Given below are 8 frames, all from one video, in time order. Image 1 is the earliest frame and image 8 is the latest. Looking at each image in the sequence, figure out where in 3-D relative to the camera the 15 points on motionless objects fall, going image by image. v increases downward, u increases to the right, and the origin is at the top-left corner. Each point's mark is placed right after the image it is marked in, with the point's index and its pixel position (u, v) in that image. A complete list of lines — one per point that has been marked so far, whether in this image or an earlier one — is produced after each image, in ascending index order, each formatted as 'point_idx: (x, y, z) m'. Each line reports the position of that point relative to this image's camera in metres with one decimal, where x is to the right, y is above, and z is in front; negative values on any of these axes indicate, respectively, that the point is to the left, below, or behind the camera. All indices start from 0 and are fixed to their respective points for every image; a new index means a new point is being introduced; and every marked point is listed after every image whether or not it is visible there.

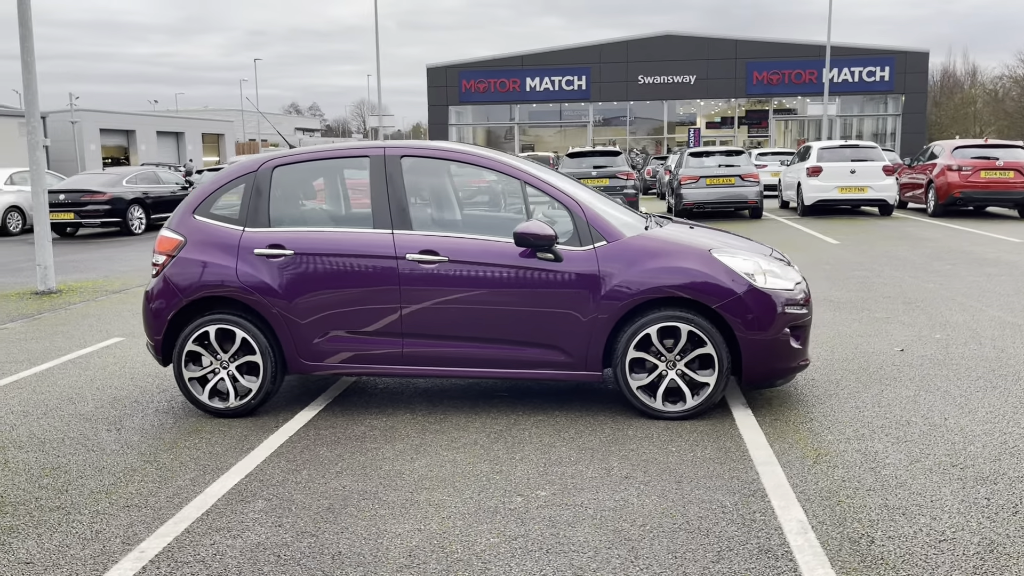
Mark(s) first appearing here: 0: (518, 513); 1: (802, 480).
0: (0.0, -0.9, +3.4) m
1: (+1.2, -0.8, +3.7) m
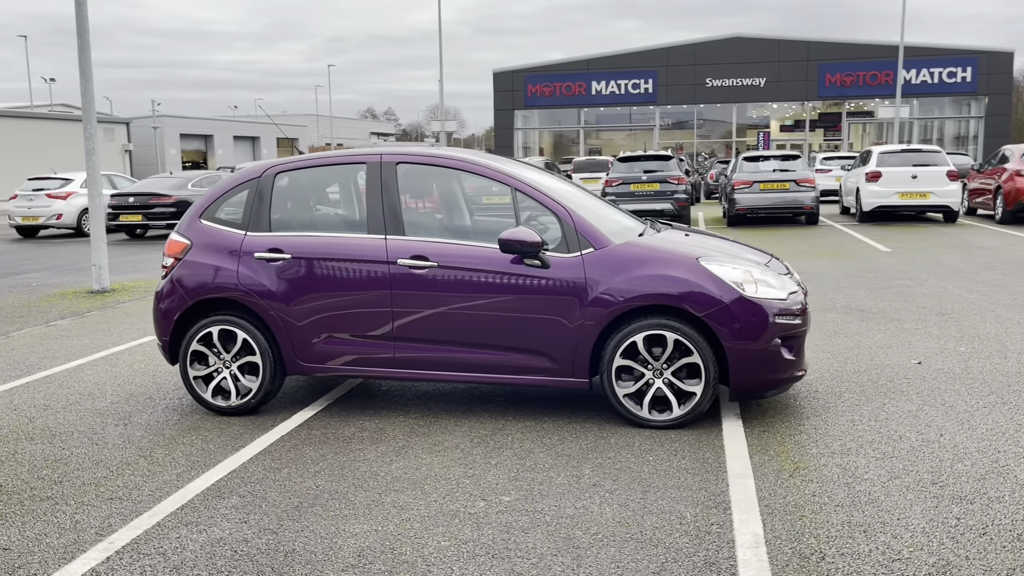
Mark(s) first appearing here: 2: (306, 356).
0: (-0.1, -0.9, +3.5) m
1: (+1.1, -0.9, +3.6) m
2: (-1.2, -0.4, +4.9) m
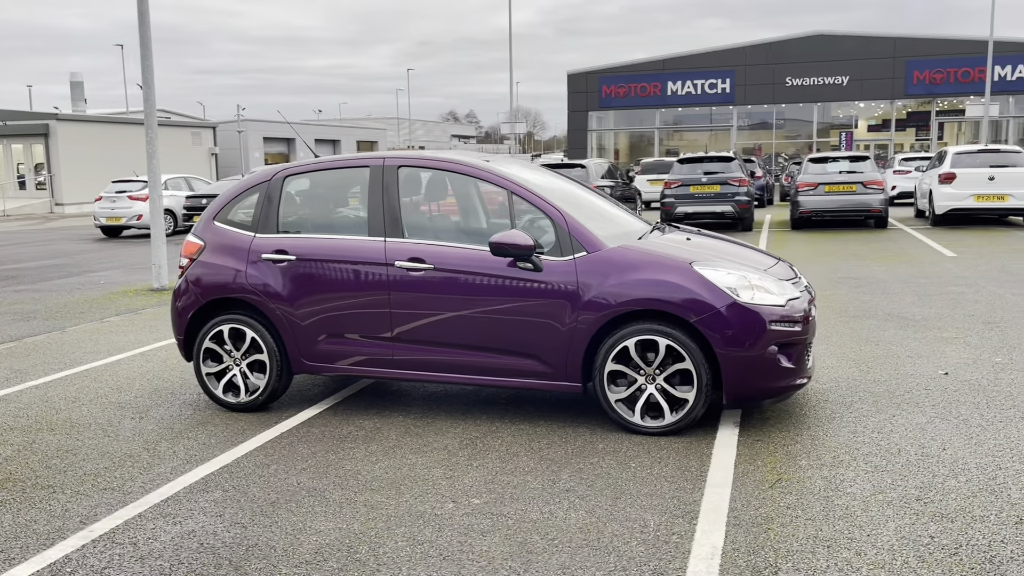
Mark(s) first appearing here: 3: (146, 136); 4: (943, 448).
0: (-0.3, -0.9, +3.5) m
1: (+1.0, -0.9, +3.5) m
2: (-1.2, -0.4, +5.1) m
3: (-5.0, +2.1, +11.7) m
4: (+2.1, -0.8, +4.1) m
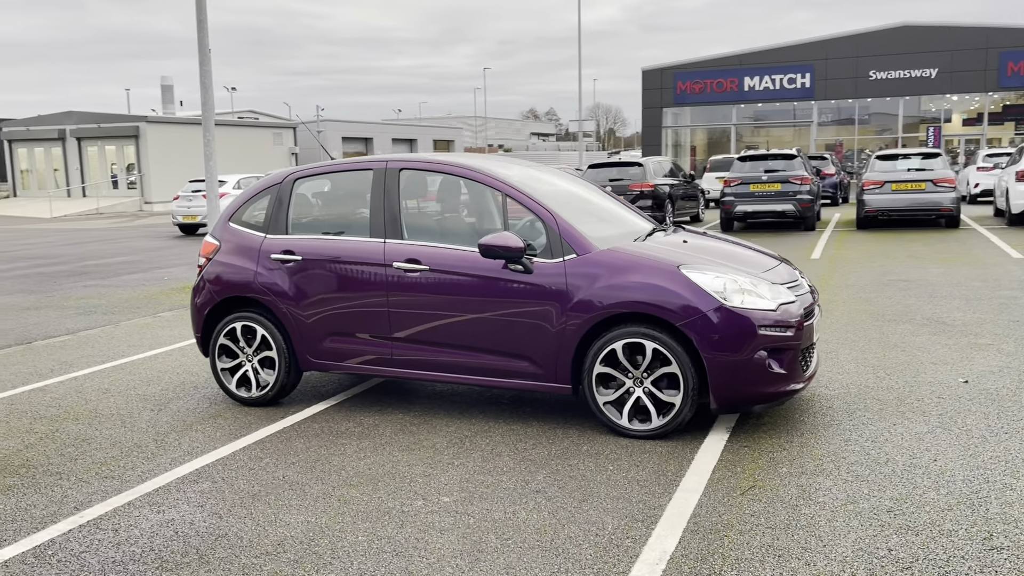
0: (-0.4, -0.9, +3.6) m
1: (+0.8, -0.9, +3.5) m
2: (-1.2, -0.4, +5.2) m
3: (-4.4, +2.2, +12.1) m
4: (+1.9, -0.8, +3.9) m
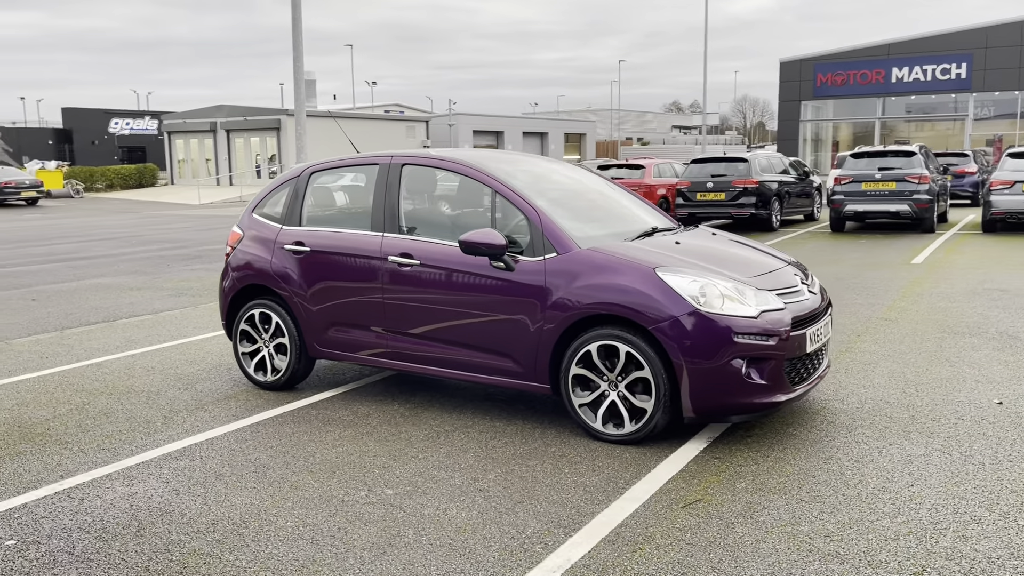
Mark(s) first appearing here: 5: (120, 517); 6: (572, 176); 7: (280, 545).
0: (-0.7, -0.9, +3.6) m
1: (+0.5, -0.9, +3.4) m
2: (-1.2, -0.3, +5.4) m
3: (-3.2, +2.4, +12.7) m
4: (+1.7, -0.8, +3.6) m
5: (-1.6, -1.0, +3.6) m
6: (+0.4, +0.8, +5.7) m
7: (-0.9, -1.0, +3.2) m
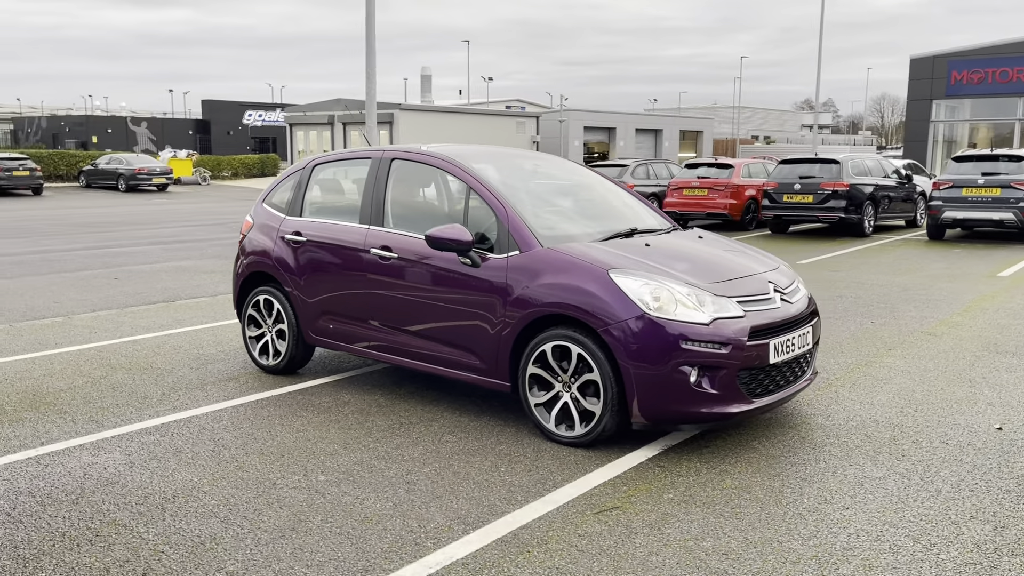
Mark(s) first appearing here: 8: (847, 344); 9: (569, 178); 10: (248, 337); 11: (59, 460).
0: (-1.0, -0.9, +3.8) m
1: (+0.1, -0.9, +3.3) m
2: (-1.3, -0.3, +5.6) m
3: (-2.2, +2.5, +13.0) m
4: (+1.3, -0.9, +3.4) m
5: (-2.0, -0.9, +3.8) m
6: (+0.4, +0.8, +5.7) m
7: (-1.3, -0.9, +3.4) m
8: (+2.6, -0.4, +6.7) m
9: (+0.4, +0.7, +5.6) m
10: (-1.9, -0.4, +6.0) m
11: (-2.2, -0.8, +4.1) m
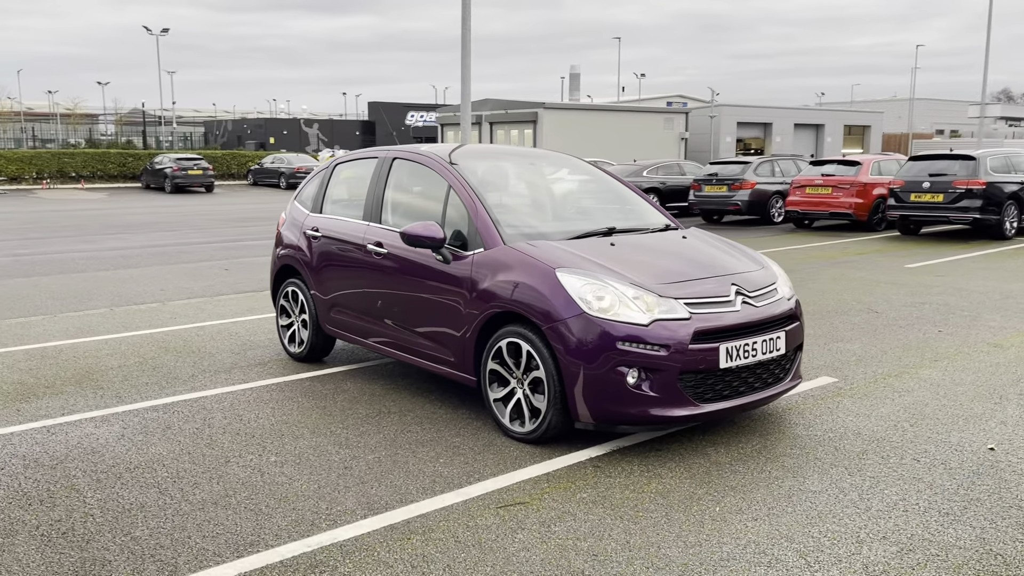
0: (-1.4, -0.8, +4.1) m
1: (-0.3, -0.9, +3.4) m
2: (-1.3, -0.2, +5.9) m
3: (-0.8, +2.6, +13.4) m
4: (+0.9, -0.9, +3.3) m
5: (-2.3, -0.8, +4.3) m
6: (+0.4, +0.8, +5.7) m
7: (-1.6, -0.9, +3.7) m
8: (+2.8, -0.5, +6.3) m
9: (+0.4, +0.7, +5.6) m
10: (-1.8, -0.3, +6.4) m
11: (-2.4, -0.8, +4.6) m
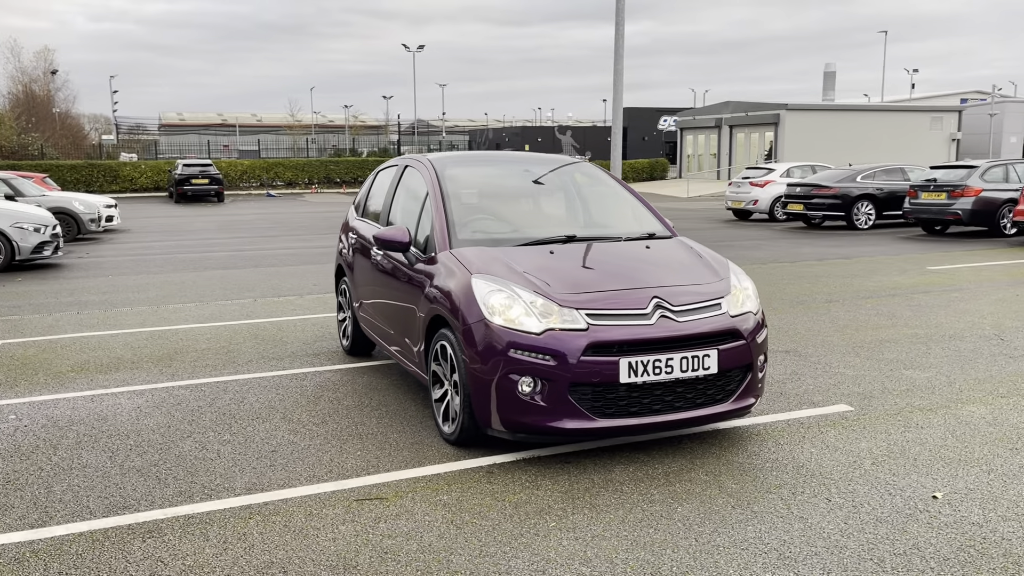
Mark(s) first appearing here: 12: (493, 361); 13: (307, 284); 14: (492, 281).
0: (-1.7, -0.8, +4.6) m
1: (-0.9, -0.9, +3.7) m
2: (-1.1, -0.2, +6.3) m
3: (+1.6, +2.5, +13.3) m
4: (+0.2, -0.9, +3.2) m
5: (-2.5, -0.8, +5.0) m
6: (+0.5, +0.7, +5.6) m
7: (-2.1, -0.8, +4.3) m
8: (+2.9, -0.6, +5.5) m
9: (+0.4, +0.7, +5.6) m
10: (-1.4, -0.3, +6.9) m
11: (-2.6, -0.7, +5.4) m
12: (-0.1, -0.3, +4.0) m
13: (-2.8, 0.0, +11.4) m
14: (-0.1, 0.0, +4.1) m
